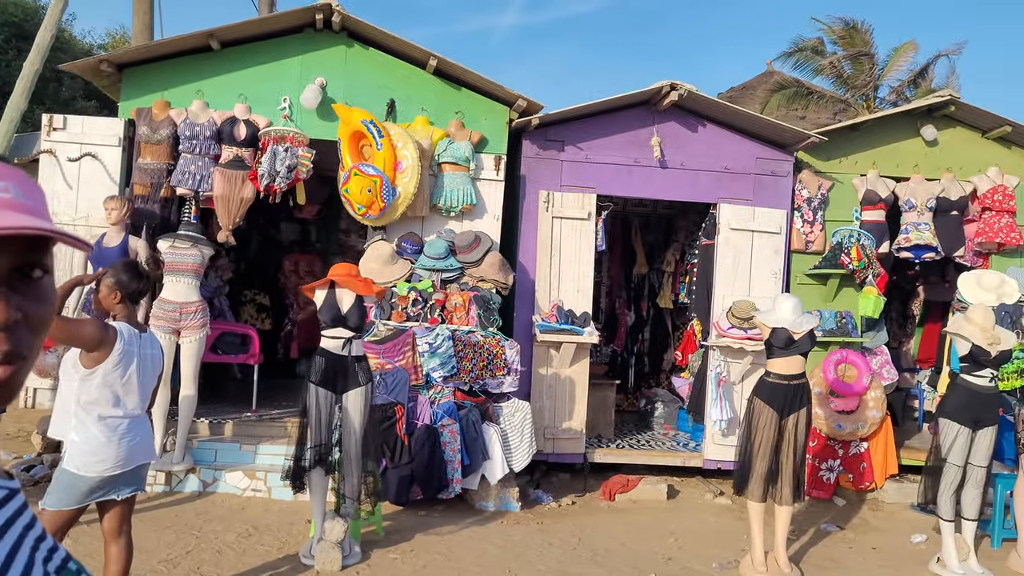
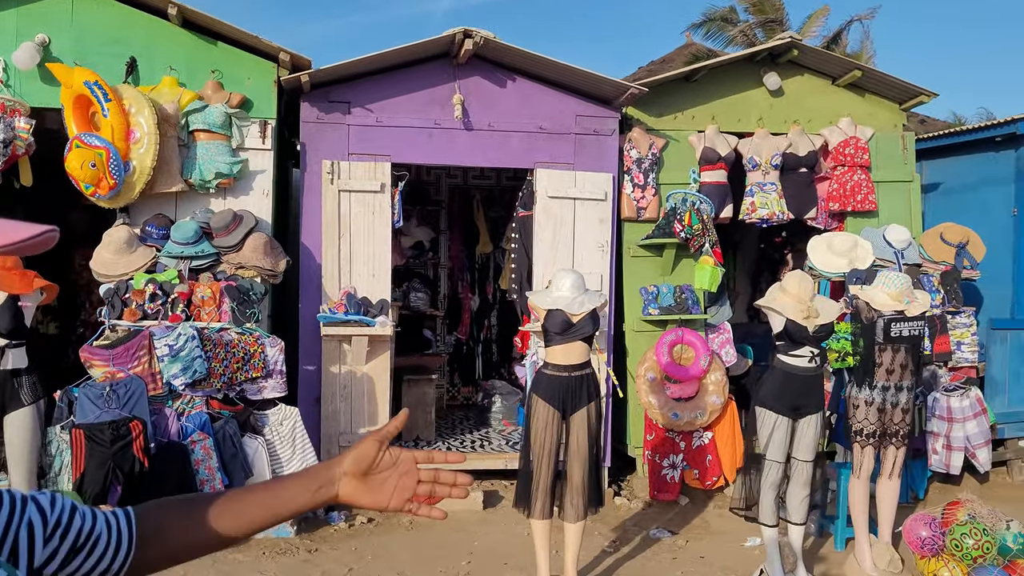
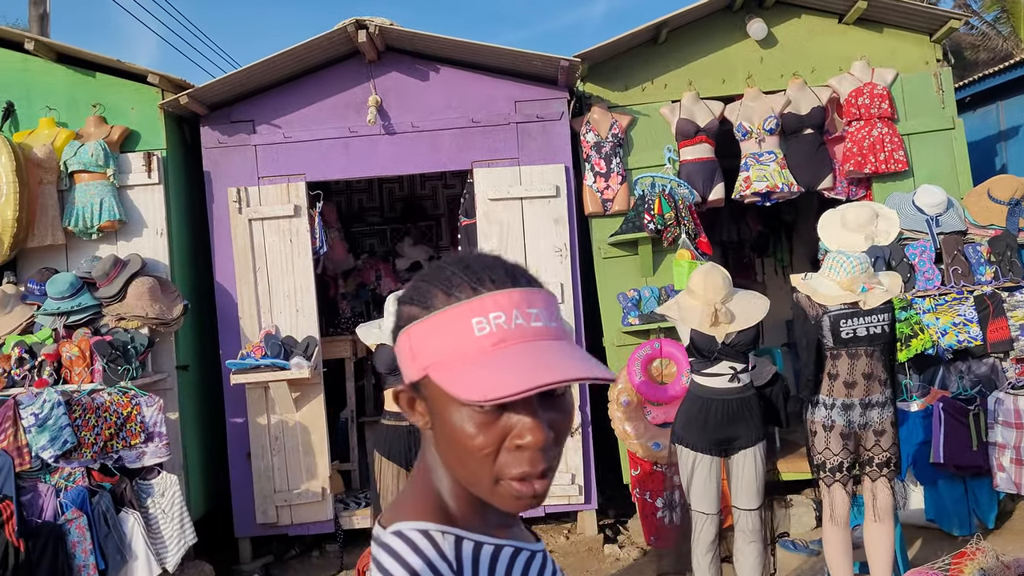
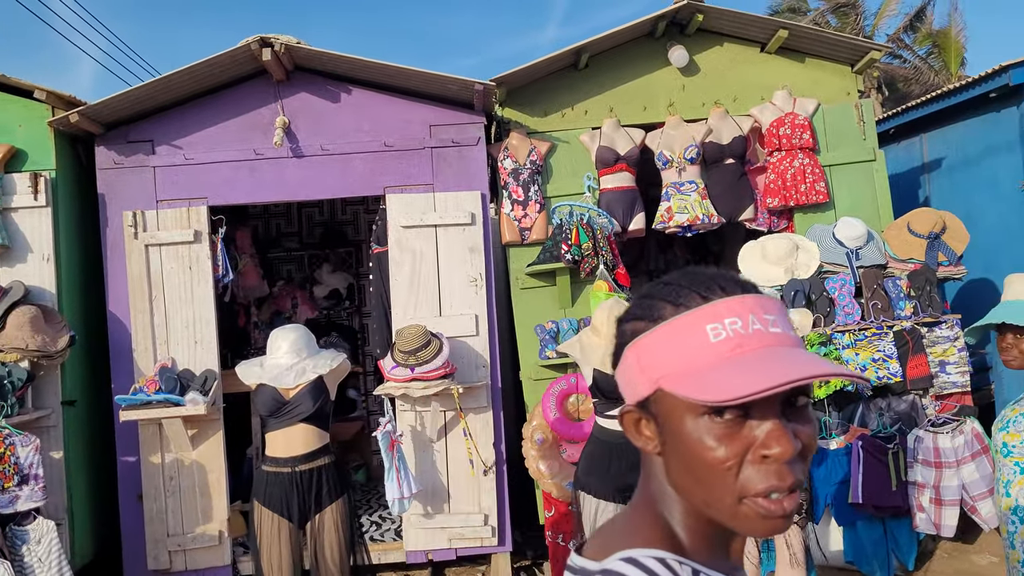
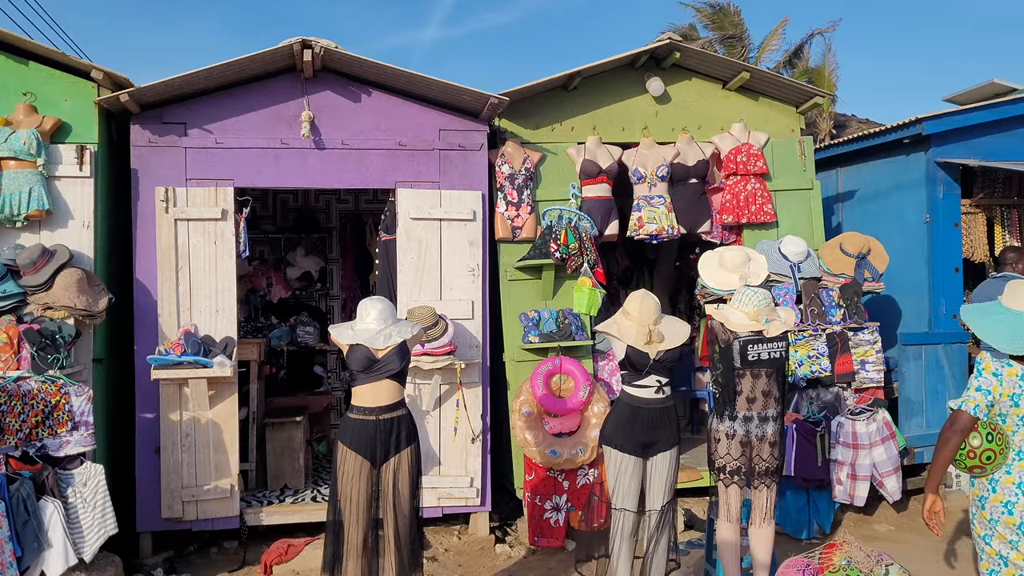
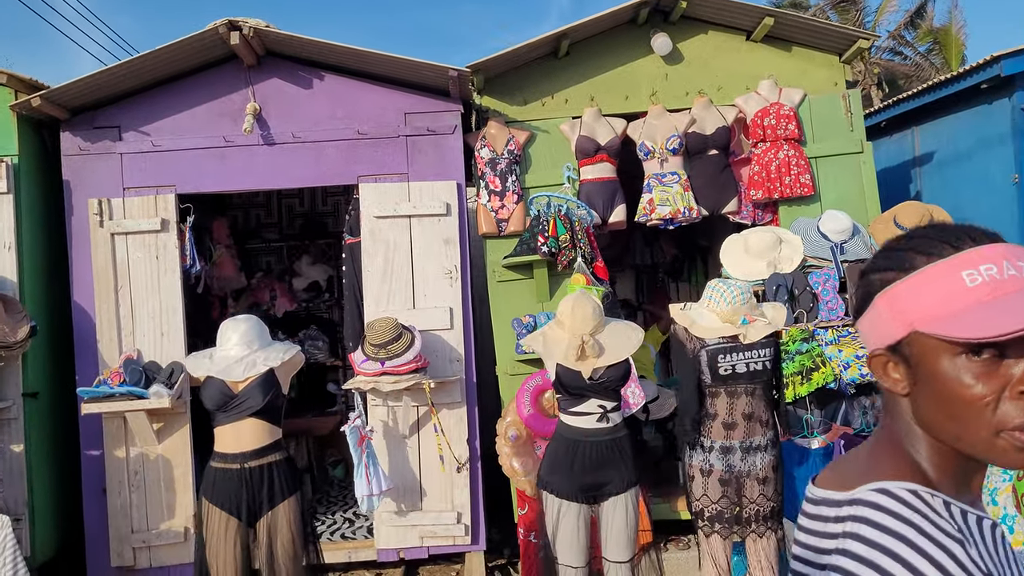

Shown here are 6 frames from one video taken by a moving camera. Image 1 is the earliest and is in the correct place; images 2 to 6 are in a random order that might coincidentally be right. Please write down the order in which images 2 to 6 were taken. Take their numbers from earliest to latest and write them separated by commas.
2, 5, 3, 4, 6
